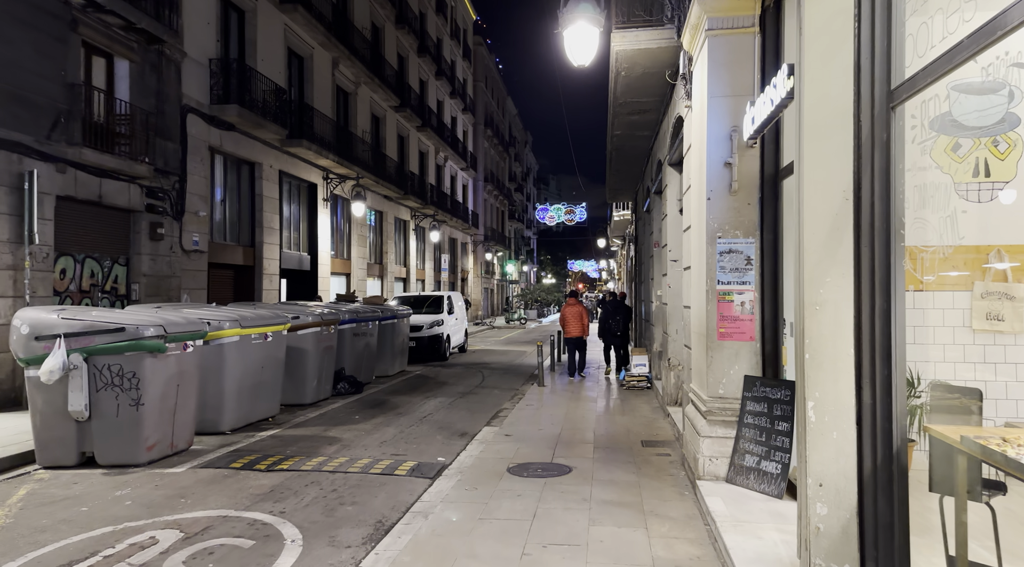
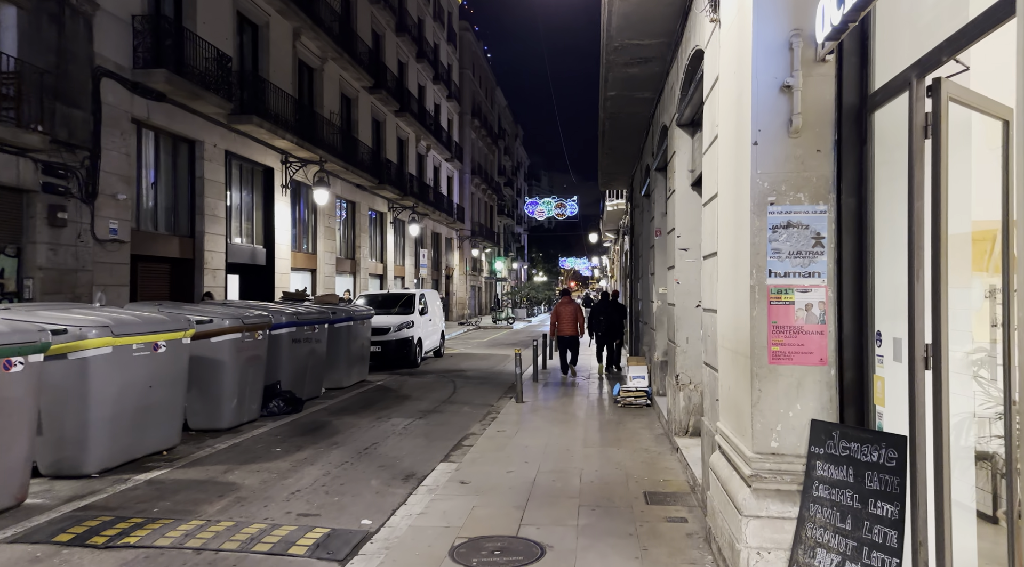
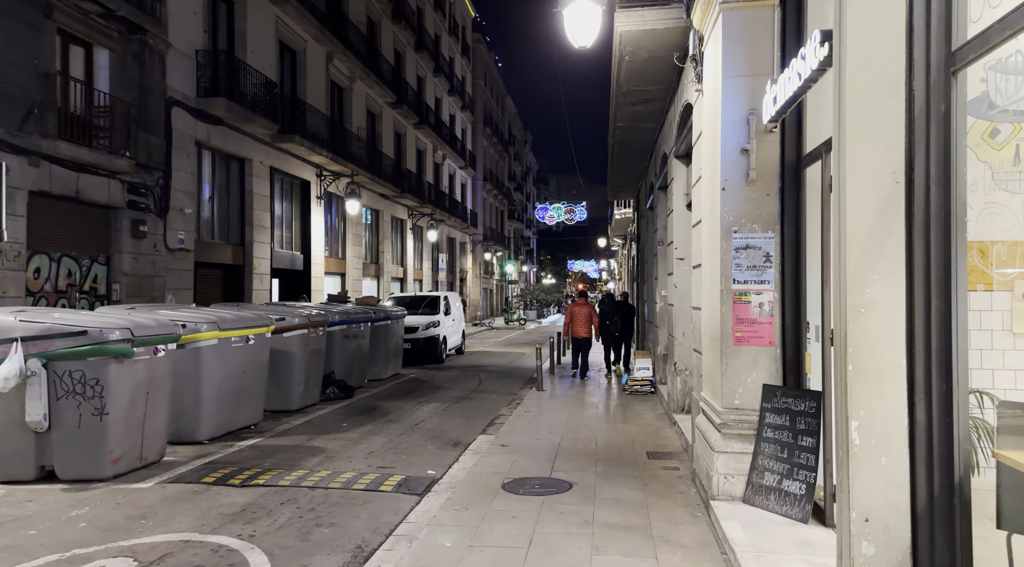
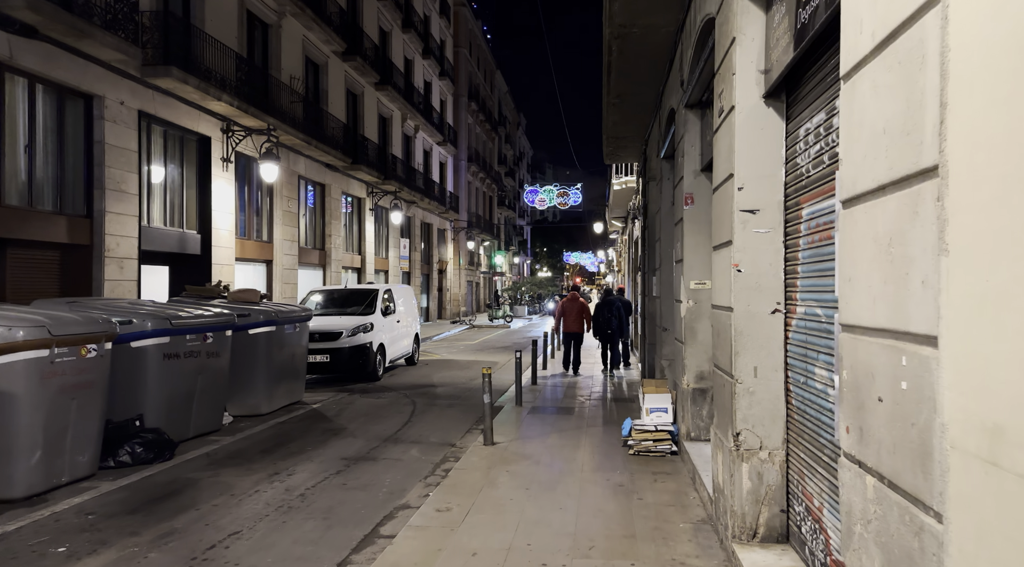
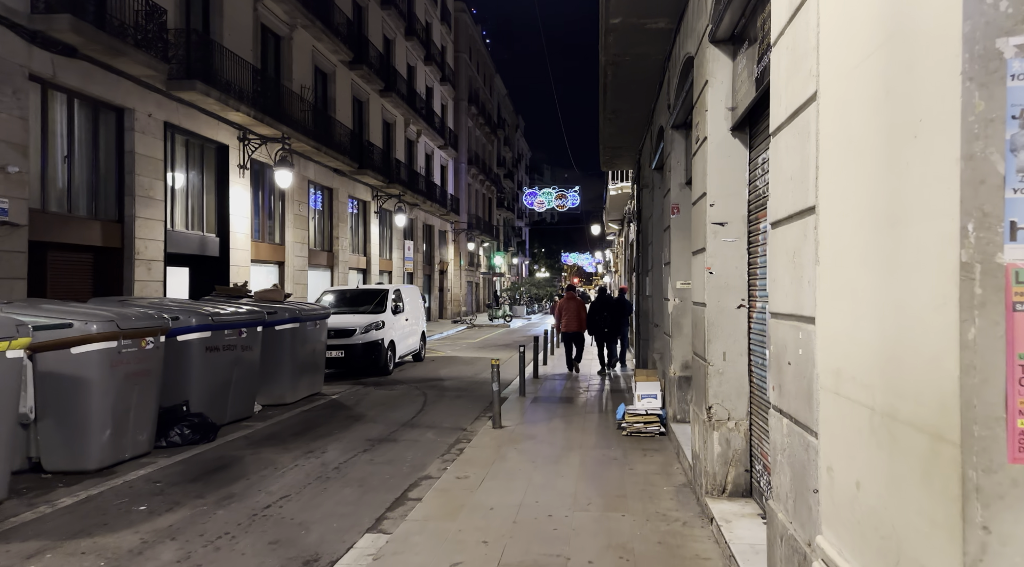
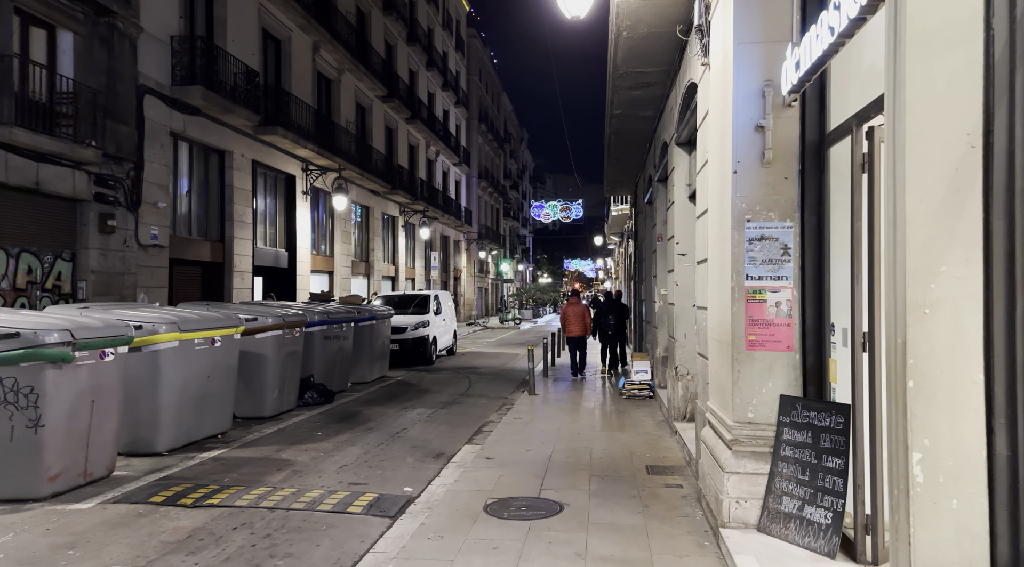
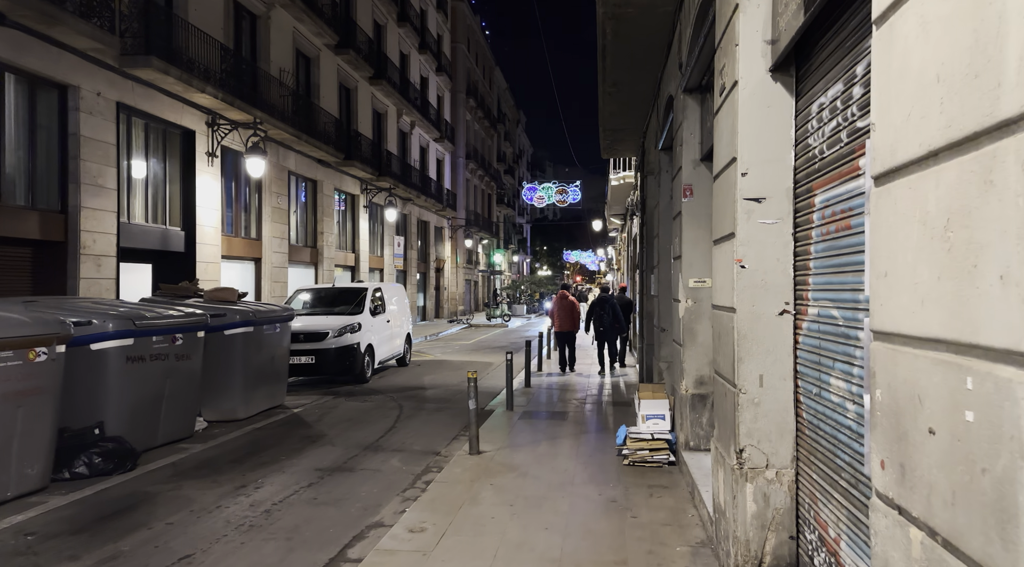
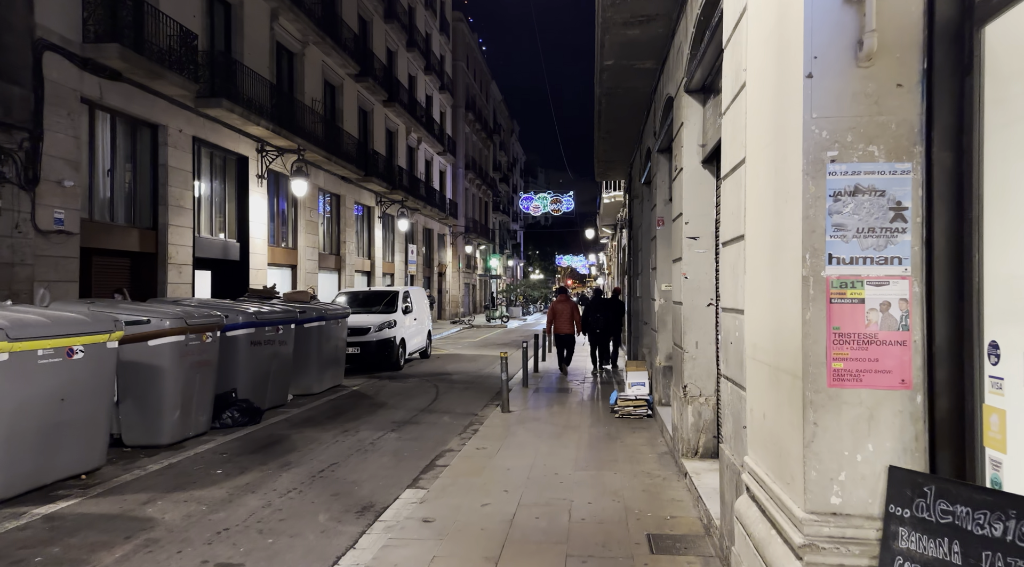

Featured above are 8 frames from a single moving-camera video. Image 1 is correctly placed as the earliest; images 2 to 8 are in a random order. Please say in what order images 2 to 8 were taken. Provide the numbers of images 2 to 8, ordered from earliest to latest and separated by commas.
3, 6, 2, 8, 5, 4, 7
